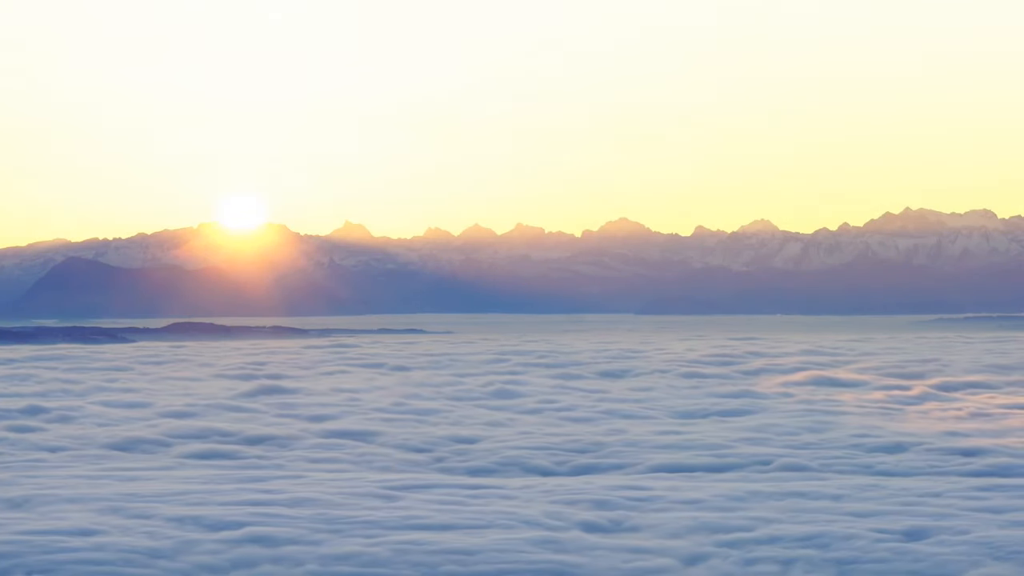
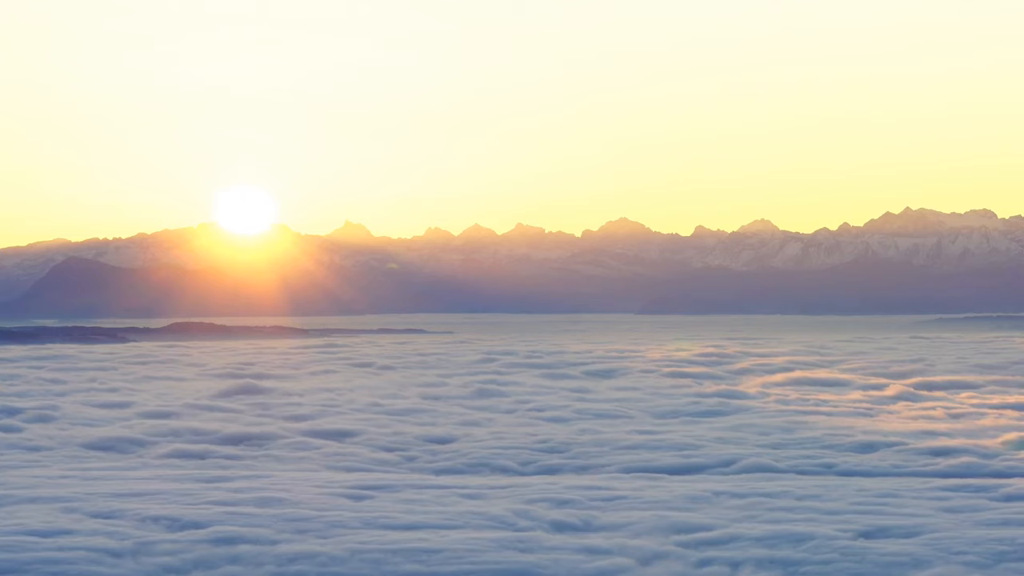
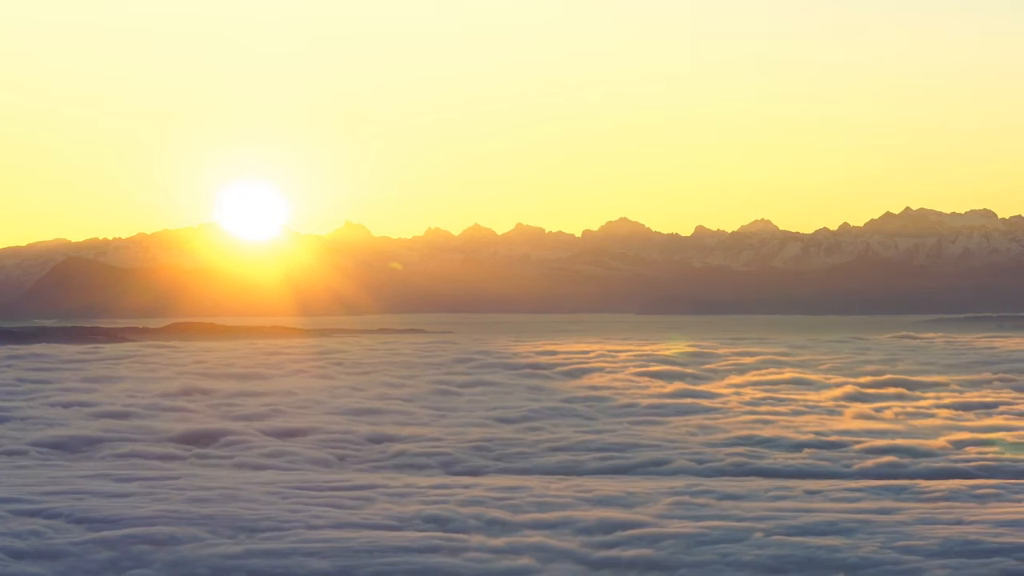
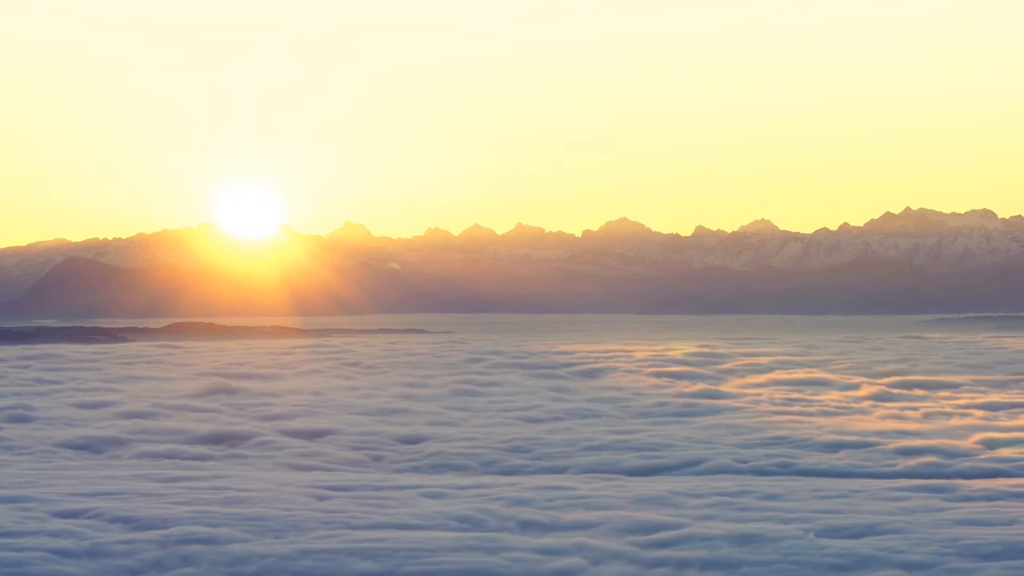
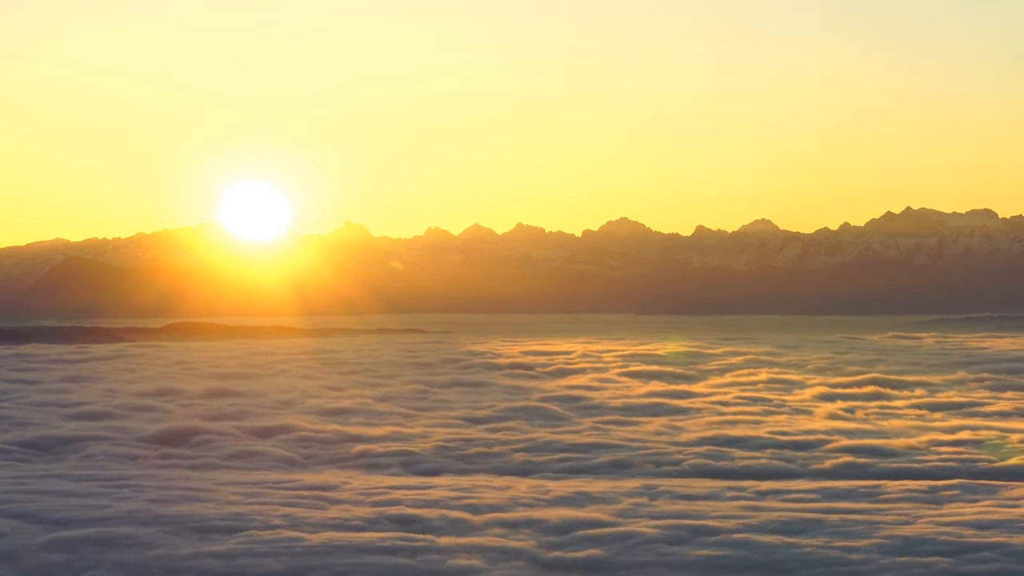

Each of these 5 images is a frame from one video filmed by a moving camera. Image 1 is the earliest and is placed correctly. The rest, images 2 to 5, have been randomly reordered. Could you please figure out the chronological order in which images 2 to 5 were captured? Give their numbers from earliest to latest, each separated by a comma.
2, 4, 3, 5
